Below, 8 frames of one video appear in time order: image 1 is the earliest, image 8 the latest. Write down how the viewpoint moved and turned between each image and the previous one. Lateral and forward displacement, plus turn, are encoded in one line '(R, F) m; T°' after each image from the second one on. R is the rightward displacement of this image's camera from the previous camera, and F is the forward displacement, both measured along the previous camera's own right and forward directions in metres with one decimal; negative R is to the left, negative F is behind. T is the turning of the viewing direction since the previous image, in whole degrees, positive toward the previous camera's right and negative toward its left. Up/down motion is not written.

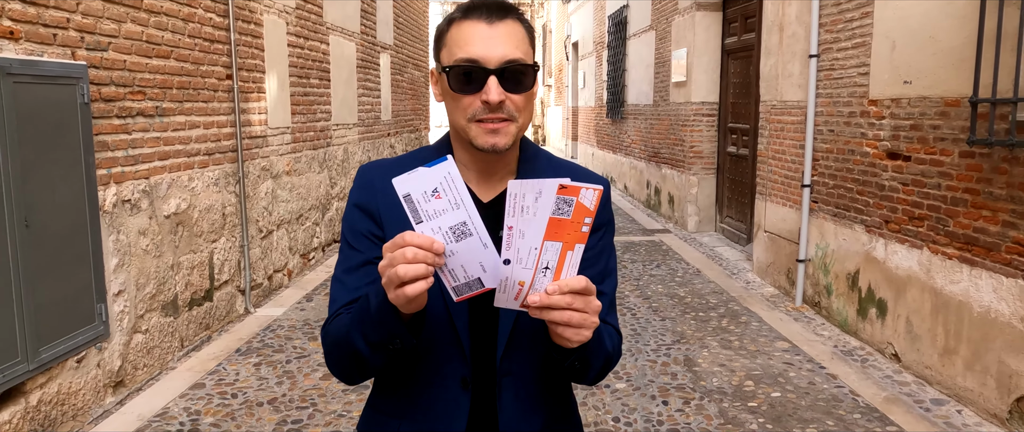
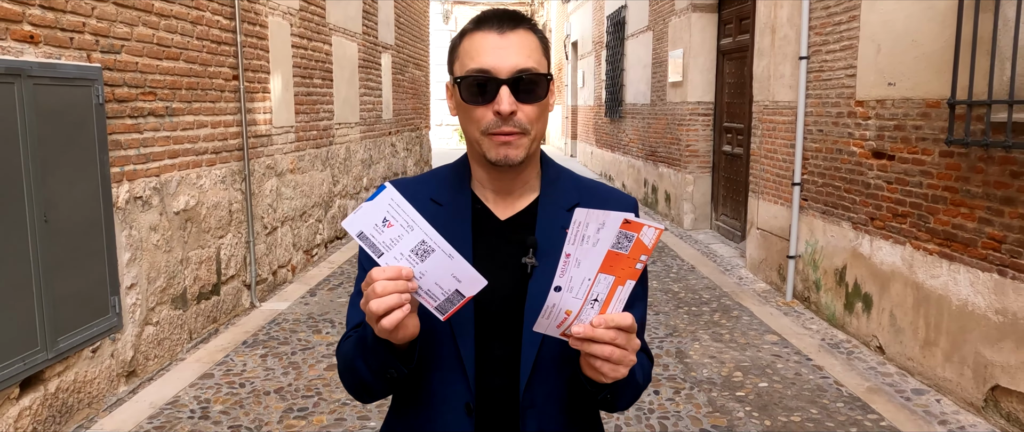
(0.0, -0.2) m; 0°
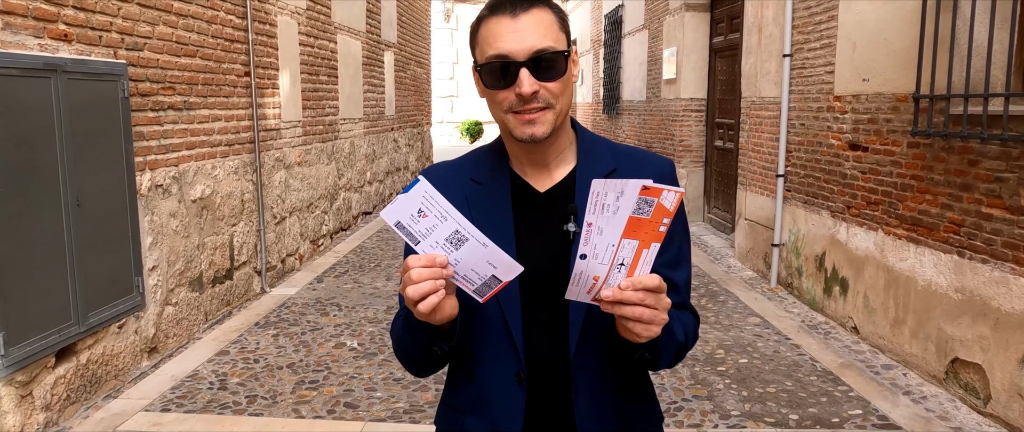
(0.0, -0.3) m; 0°
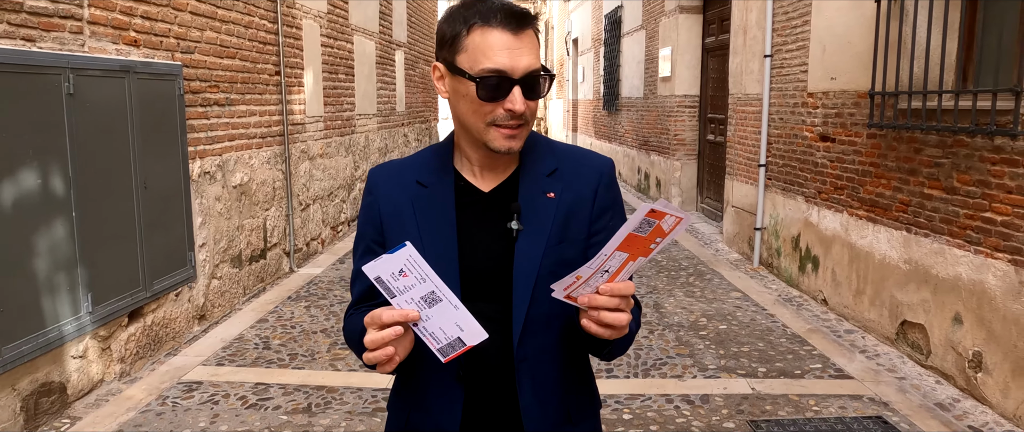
(0.0, -0.6) m; 0°
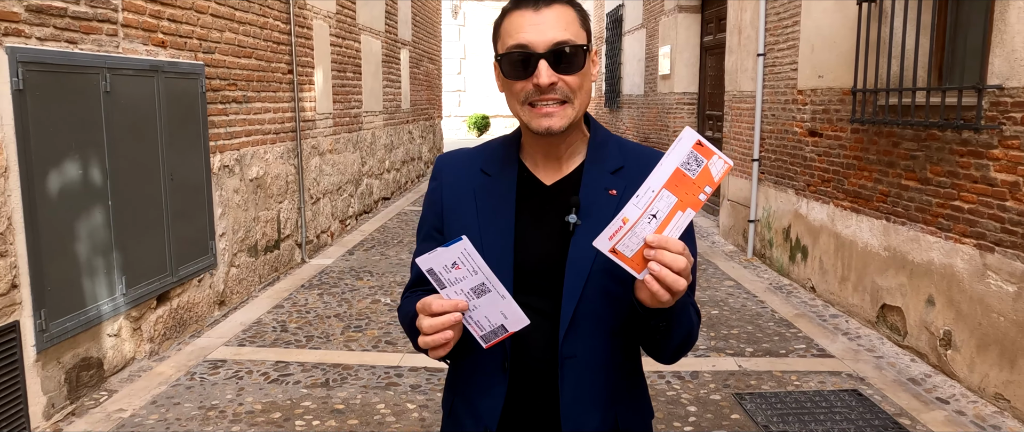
(0.0, -0.3) m; 0°
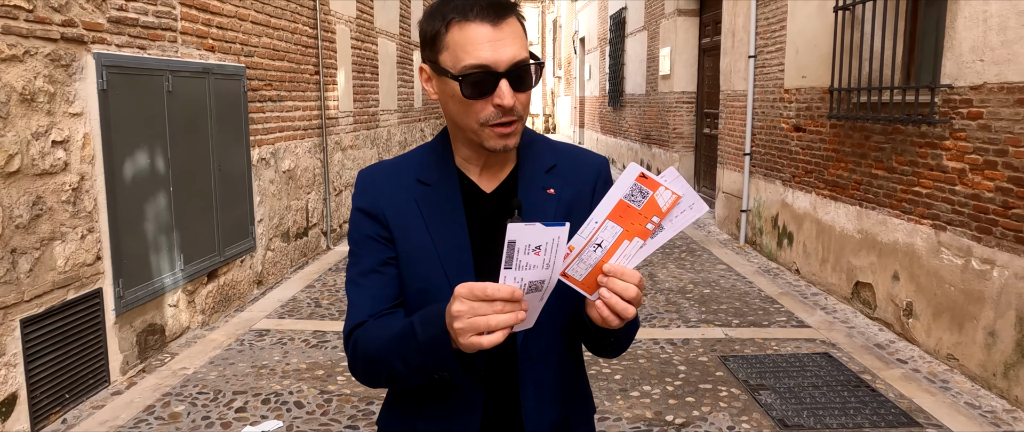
(0.0, -0.5) m; 0°
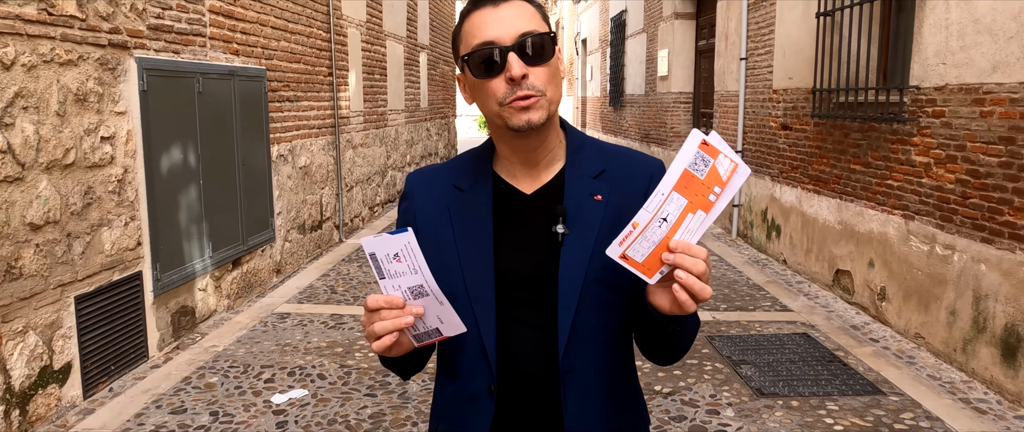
(0.0, -0.4) m; 0°
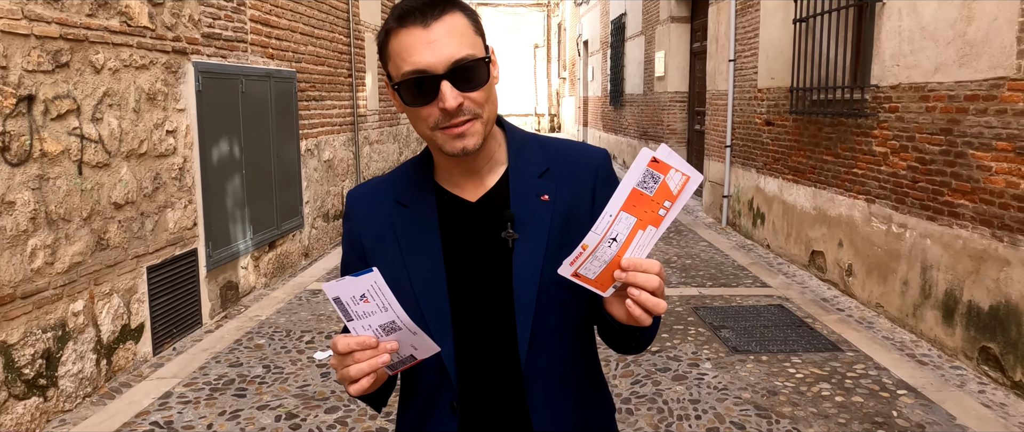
(0.0, -0.6) m; 0°
